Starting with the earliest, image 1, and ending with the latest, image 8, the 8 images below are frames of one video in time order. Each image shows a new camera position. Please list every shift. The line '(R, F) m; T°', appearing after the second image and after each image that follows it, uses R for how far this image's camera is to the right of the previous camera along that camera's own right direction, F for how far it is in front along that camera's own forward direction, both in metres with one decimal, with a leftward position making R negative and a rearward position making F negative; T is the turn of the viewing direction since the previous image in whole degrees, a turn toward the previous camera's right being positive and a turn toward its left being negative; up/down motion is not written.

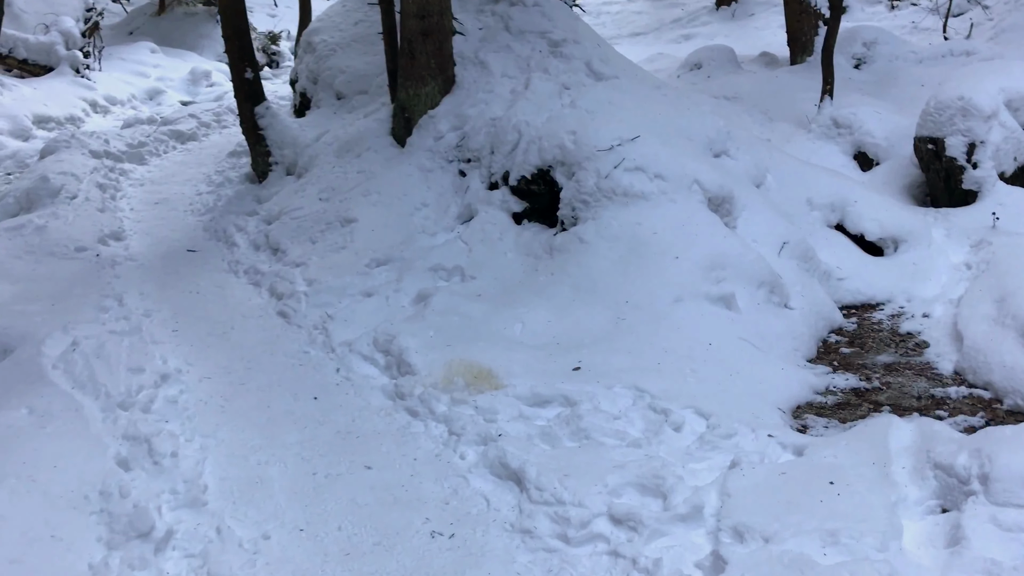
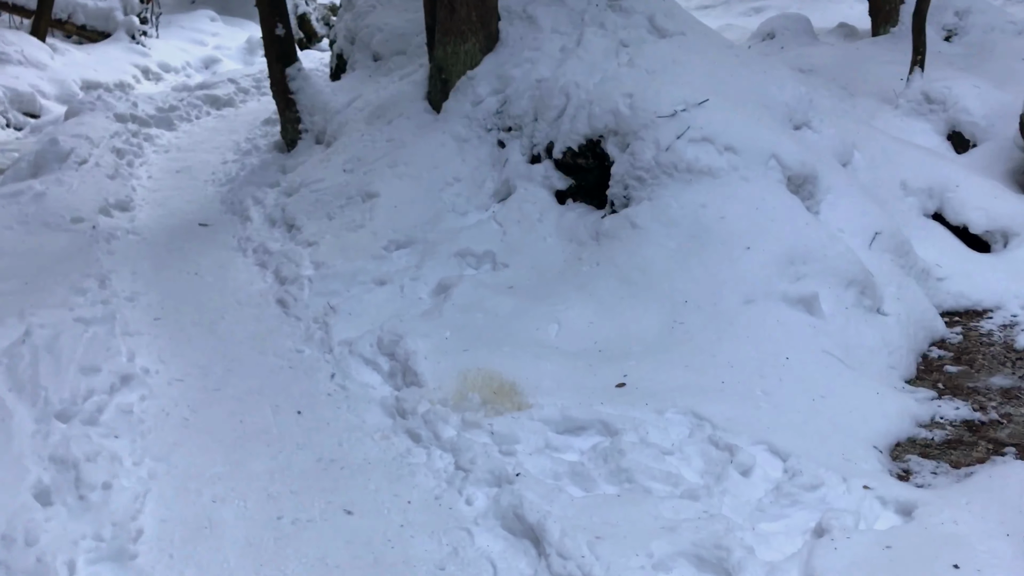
(+0.1, +1.0) m; -3°
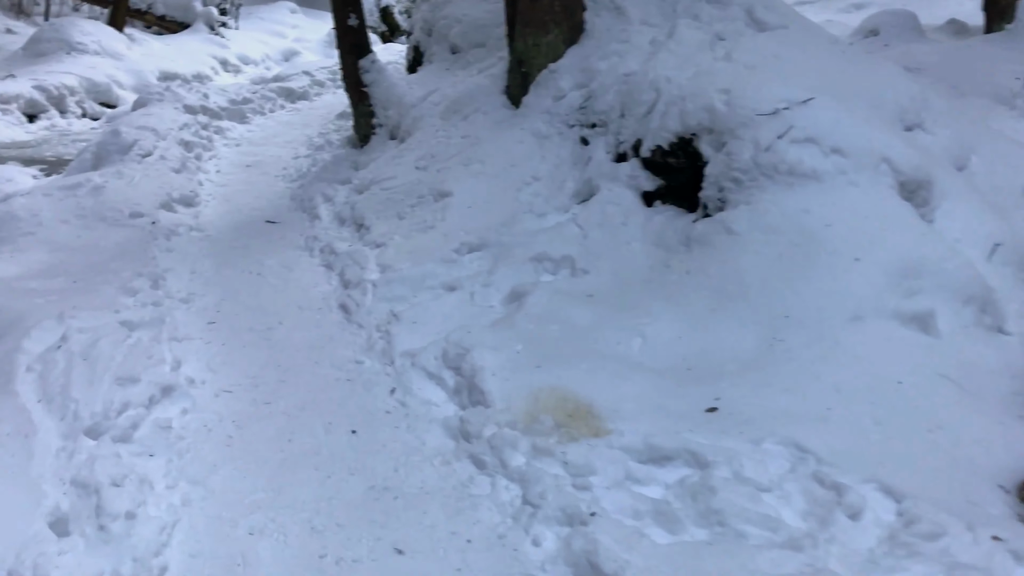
(0.0, +0.4) m; -5°
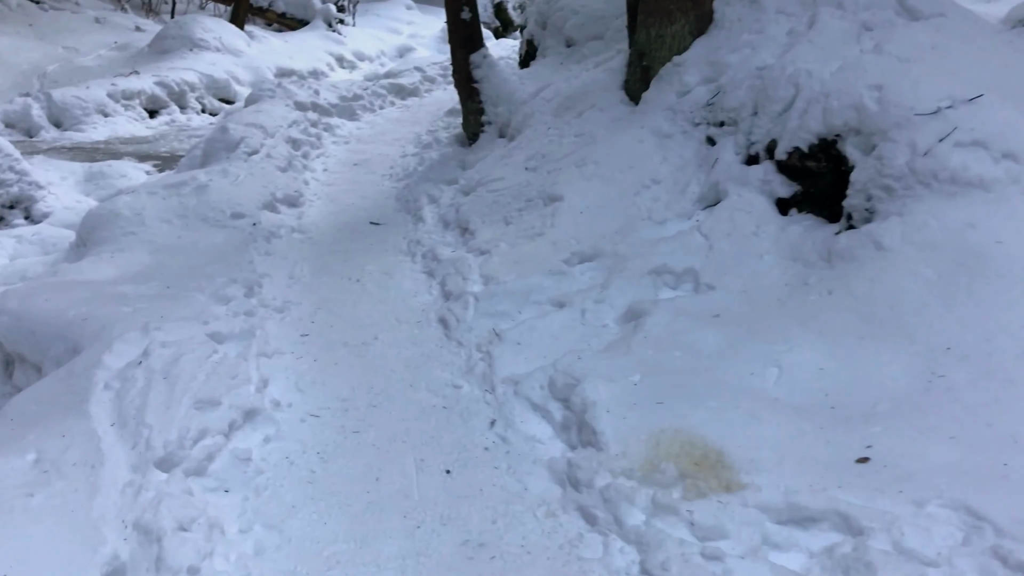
(0.0, +0.5) m; -6°
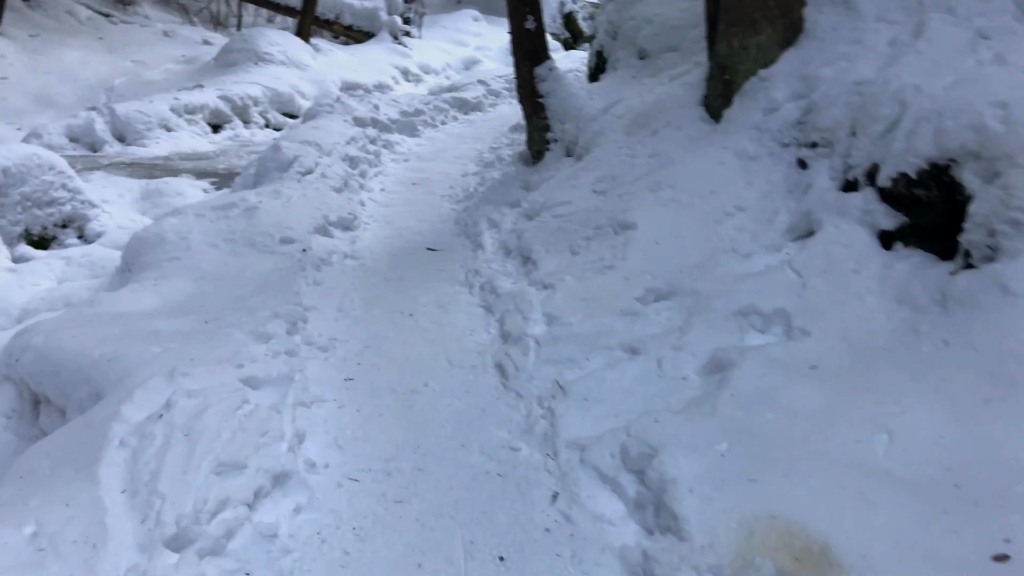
(0.0, +0.5) m; -4°
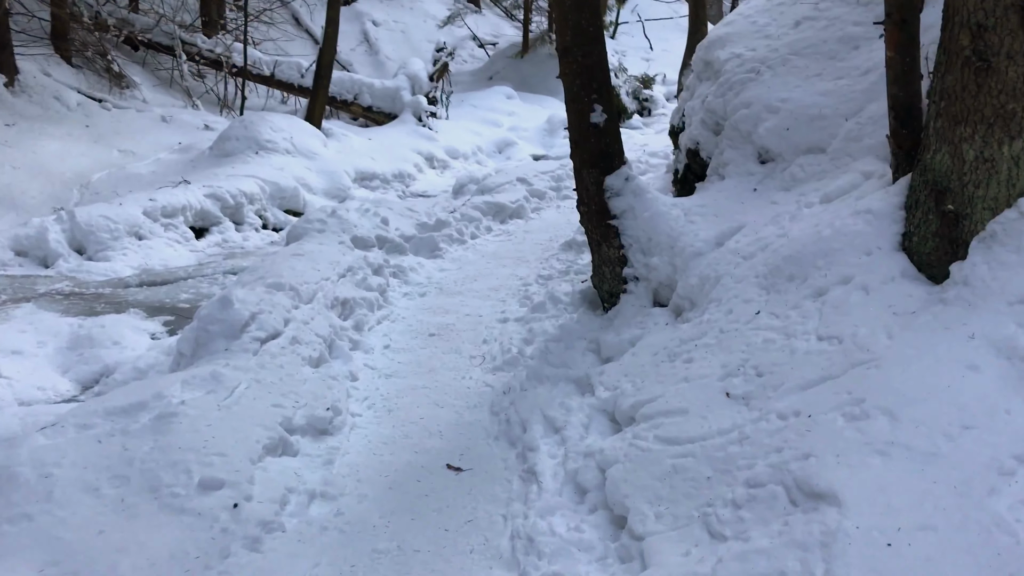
(-0.2, +2.3) m; -2°
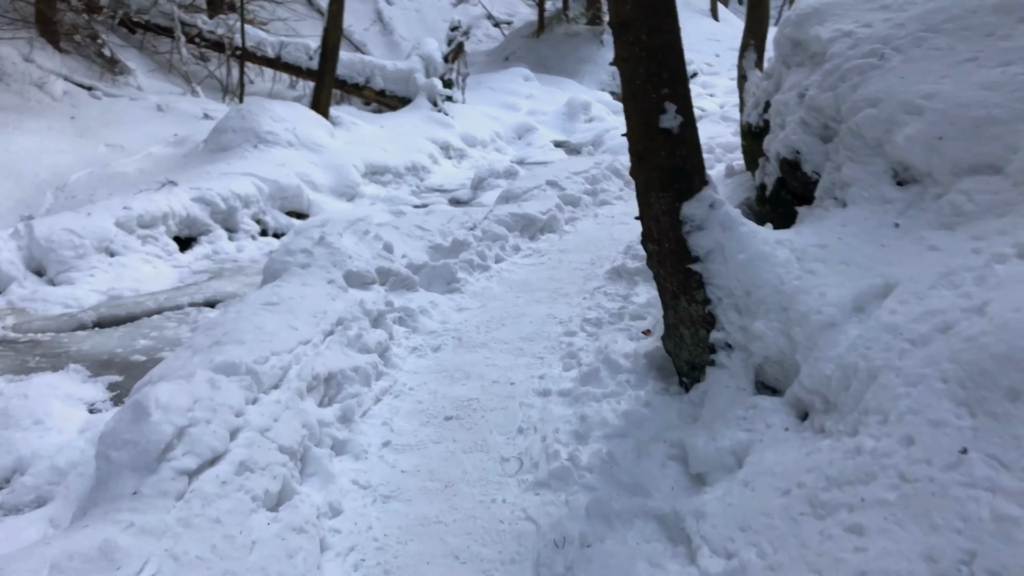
(-0.1, +1.5) m; -1°
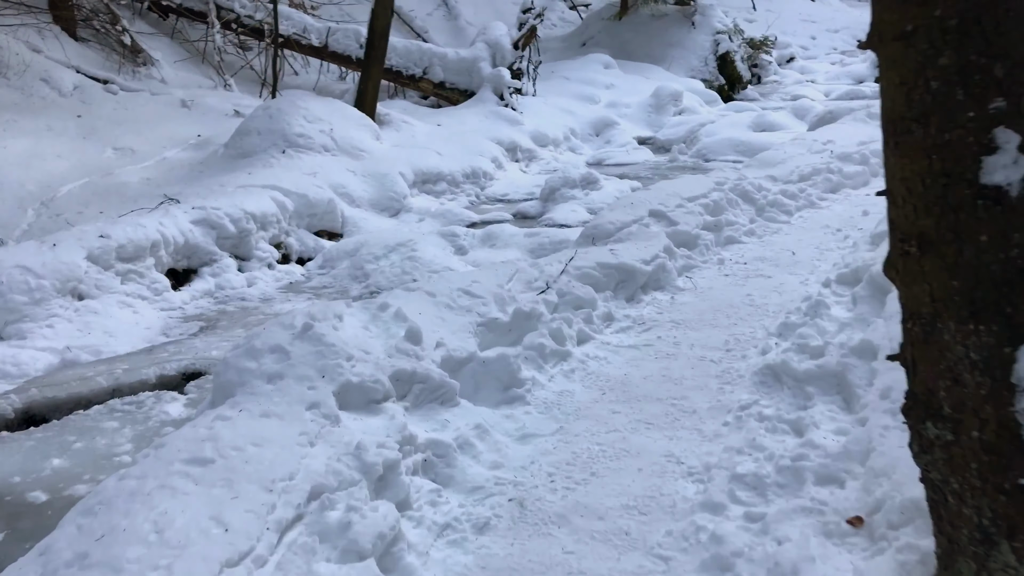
(-0.1, +2.1) m; -4°
